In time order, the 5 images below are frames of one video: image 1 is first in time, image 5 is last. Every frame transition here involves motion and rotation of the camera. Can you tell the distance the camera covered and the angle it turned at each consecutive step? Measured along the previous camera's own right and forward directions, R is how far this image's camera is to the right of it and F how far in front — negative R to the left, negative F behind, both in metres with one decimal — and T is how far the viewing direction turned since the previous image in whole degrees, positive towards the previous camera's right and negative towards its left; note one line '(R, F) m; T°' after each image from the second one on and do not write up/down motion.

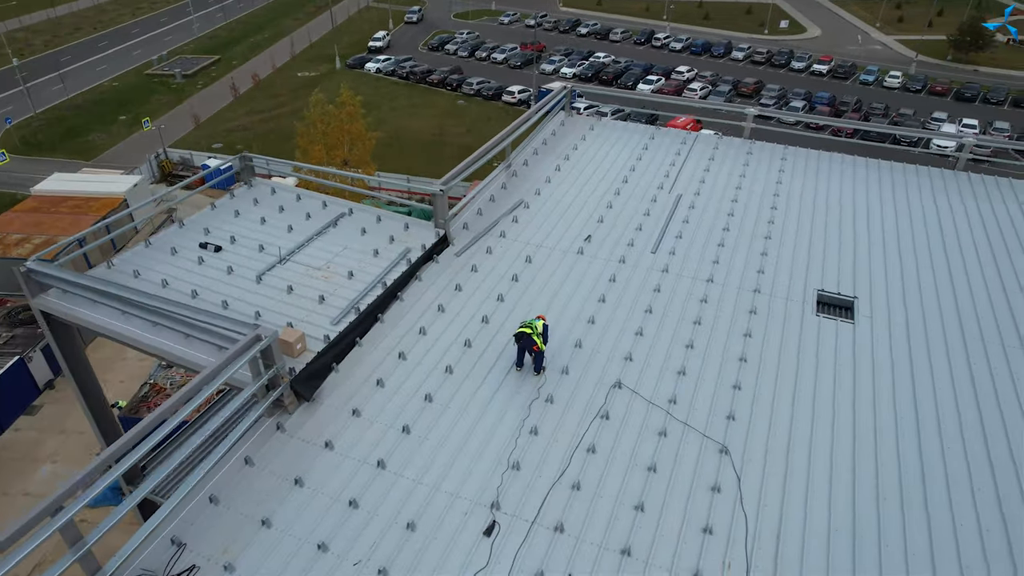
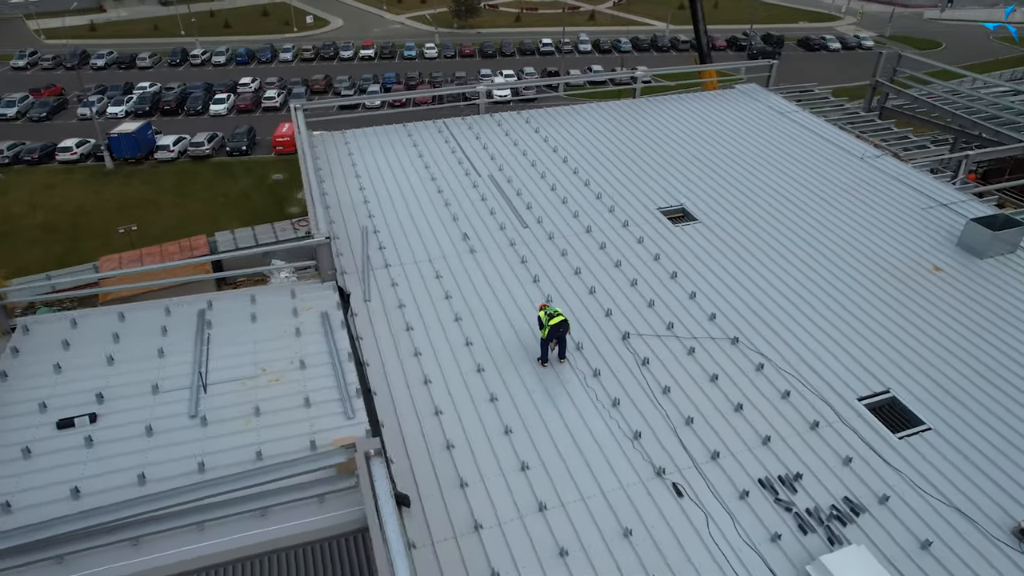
(-4.3, +1.5) m; +34°
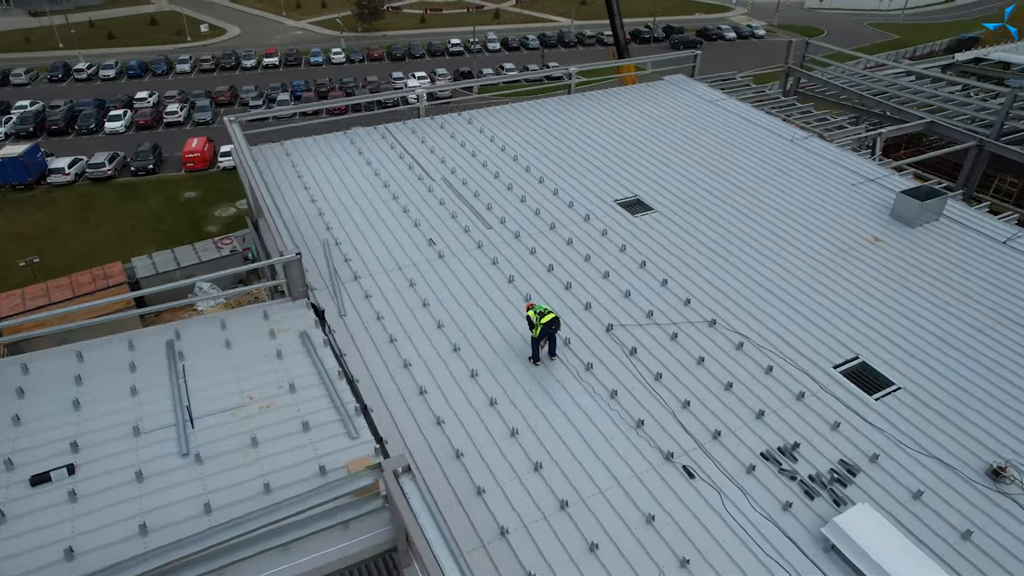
(-0.8, +0.1) m; +7°
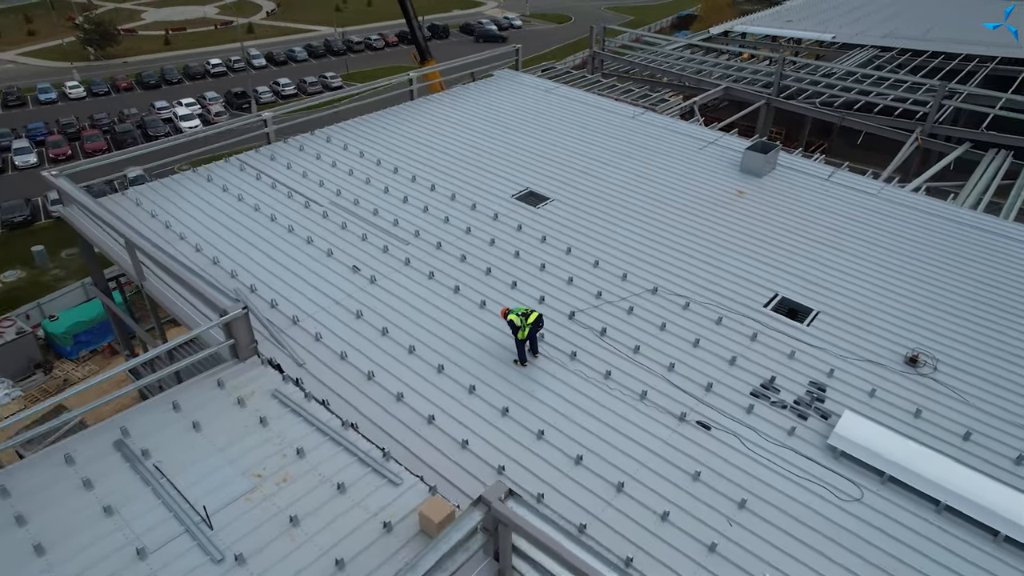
(-2.1, +0.4) m; +18°
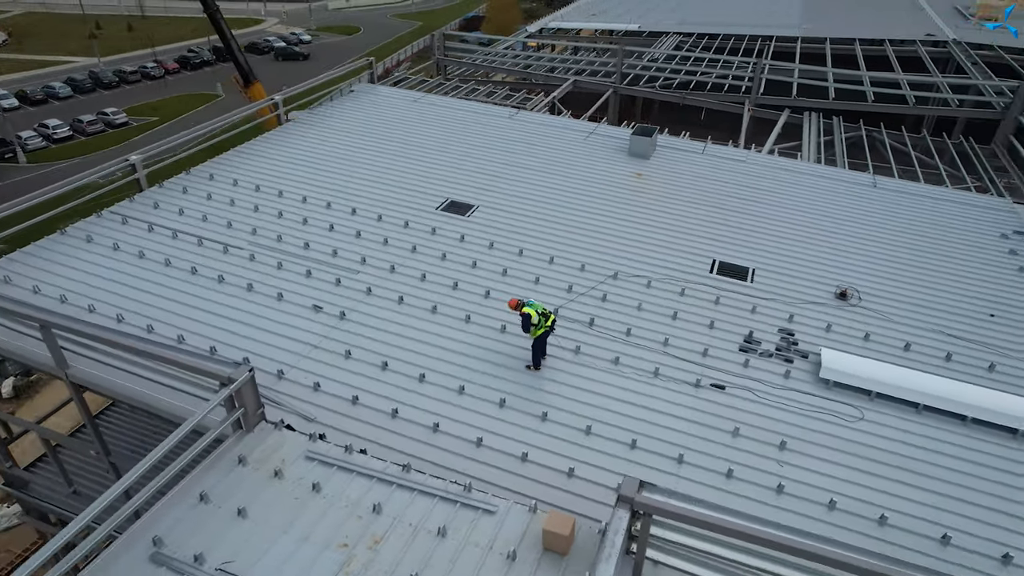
(-2.2, +0.3) m; +16°
